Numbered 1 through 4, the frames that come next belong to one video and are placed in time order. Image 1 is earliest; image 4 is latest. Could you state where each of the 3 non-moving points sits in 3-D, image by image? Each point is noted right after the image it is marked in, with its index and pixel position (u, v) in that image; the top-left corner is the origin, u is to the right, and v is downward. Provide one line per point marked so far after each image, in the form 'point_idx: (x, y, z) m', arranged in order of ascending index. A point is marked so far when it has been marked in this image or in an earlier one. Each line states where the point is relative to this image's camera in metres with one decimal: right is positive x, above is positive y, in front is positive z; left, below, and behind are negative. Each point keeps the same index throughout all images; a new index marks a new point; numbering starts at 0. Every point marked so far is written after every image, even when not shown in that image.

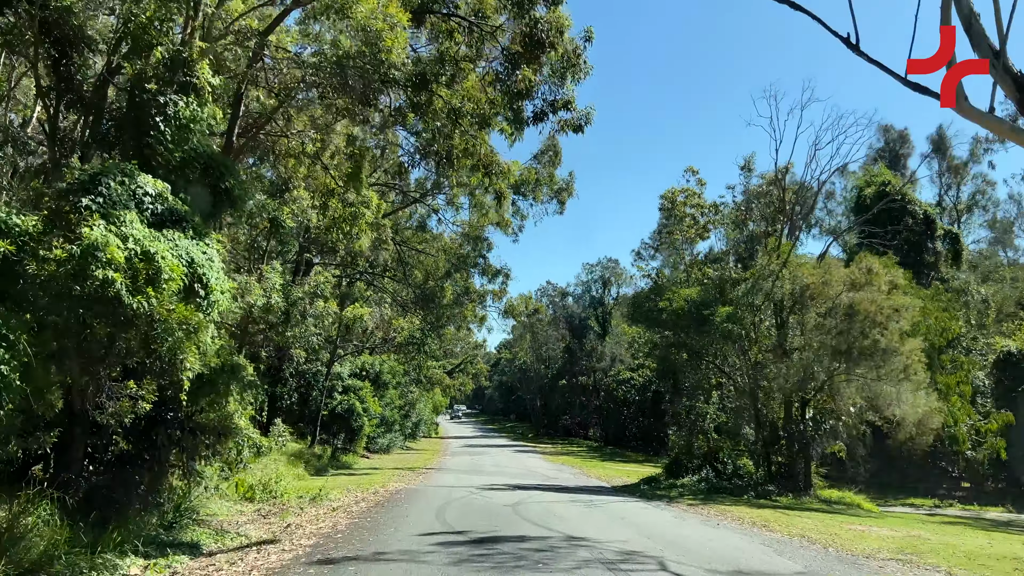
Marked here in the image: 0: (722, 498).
0: (+4.8, -4.8, +17.0) m
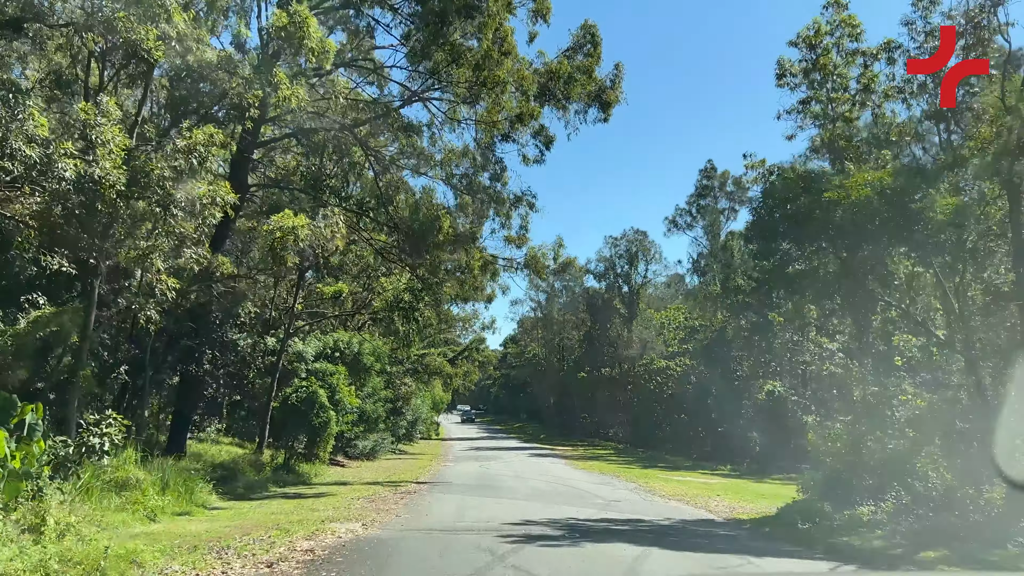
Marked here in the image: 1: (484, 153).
0: (+5.5, -3.1, +8.6) m
1: (-0.8, +3.5, +19.4) m
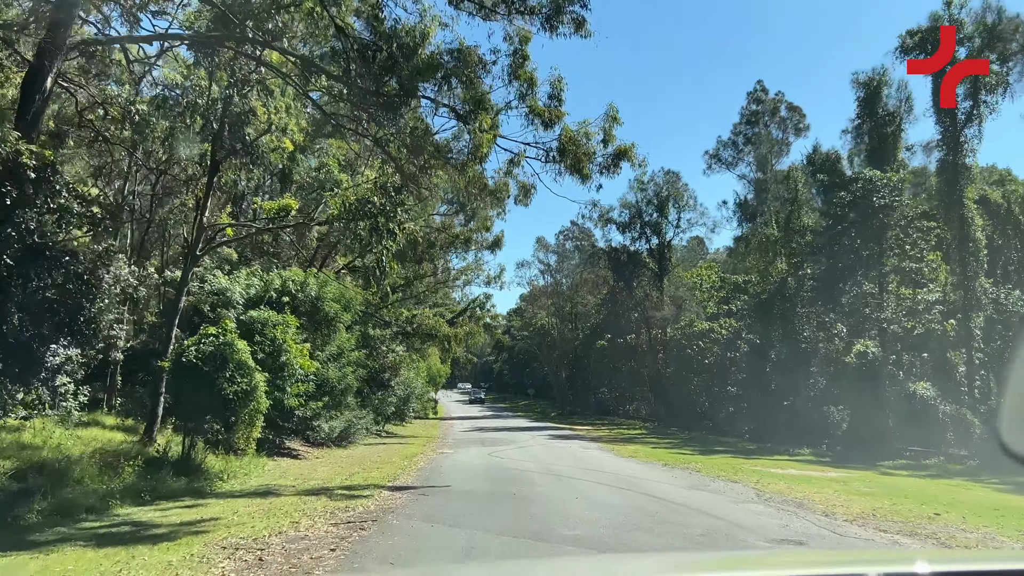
0: (+6.0, -1.4, +1.0) m
1: (-0.3, +5.4, +11.5) m
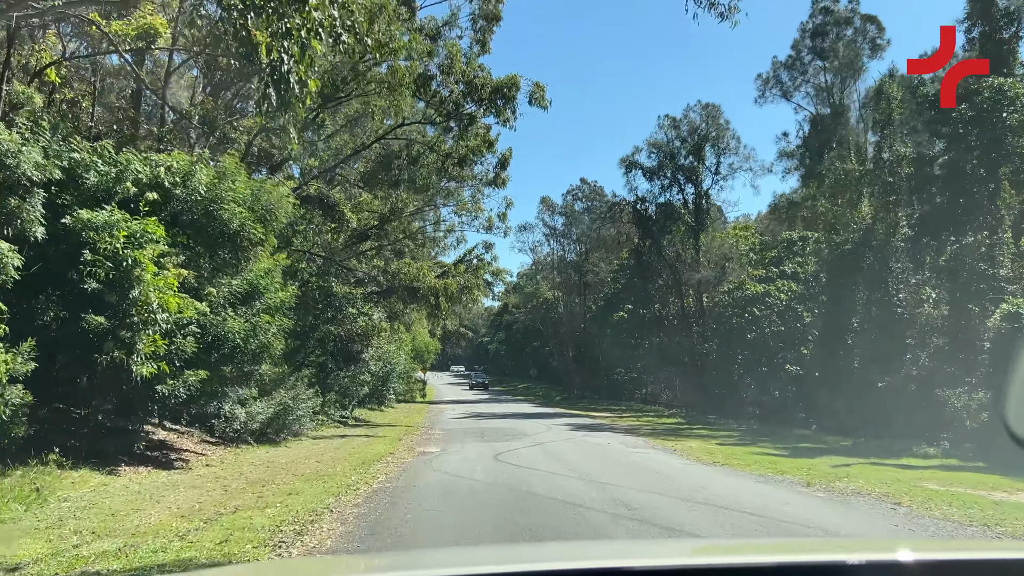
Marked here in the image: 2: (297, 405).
0: (+6.5, -0.2, -6.5) m
1: (+0.2, +6.8, +3.9) m
2: (-4.5, -2.5, +16.0) m
